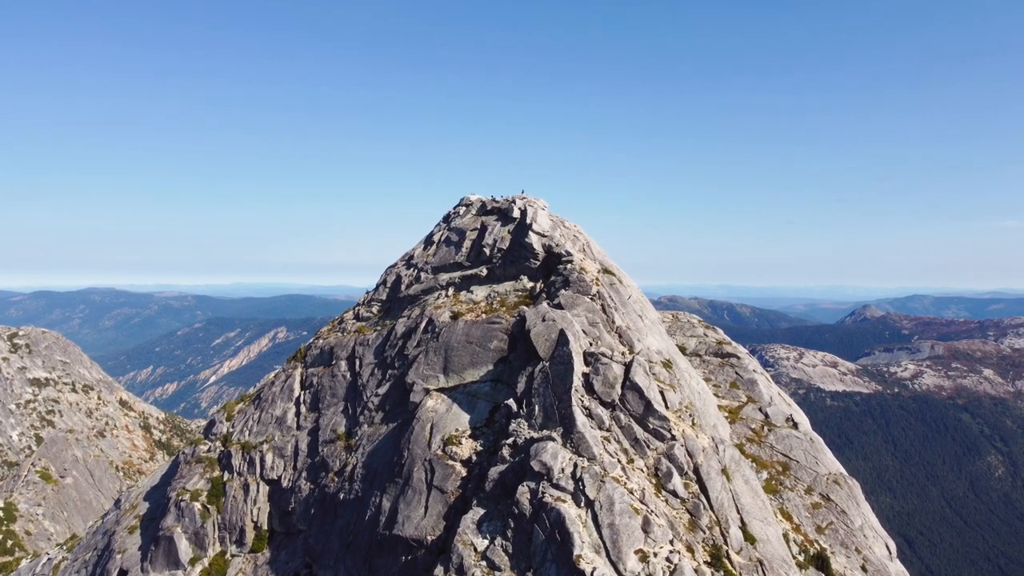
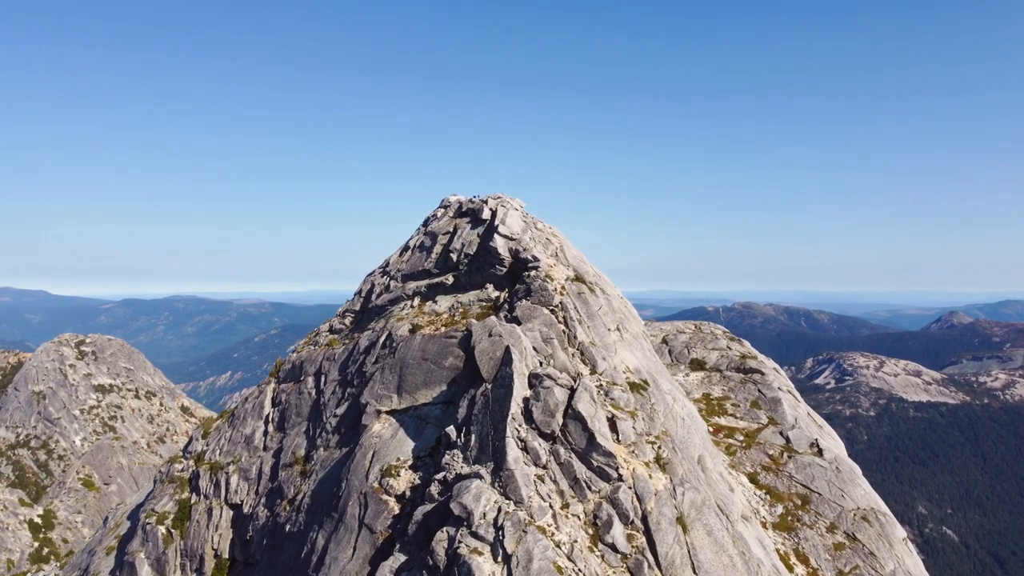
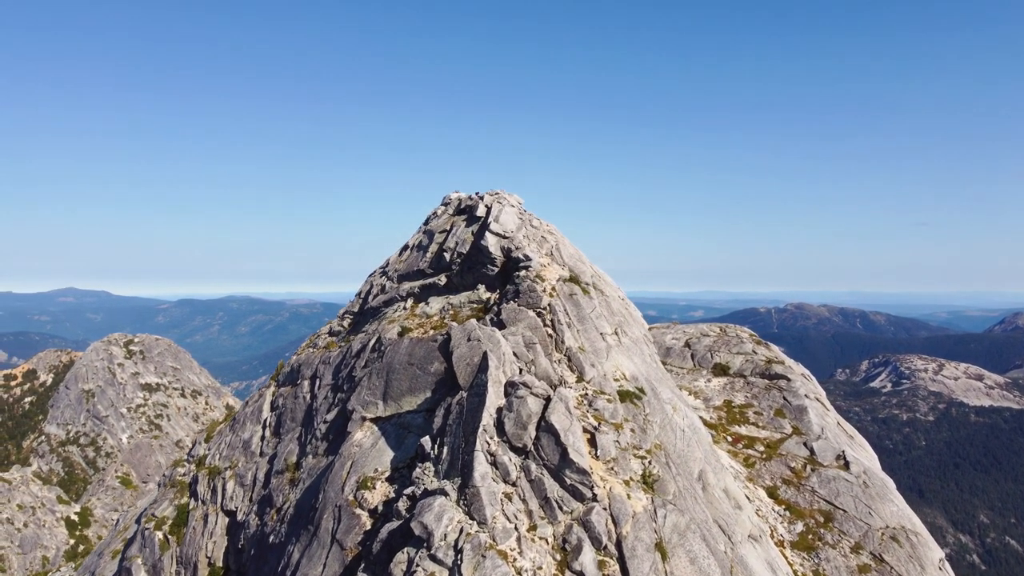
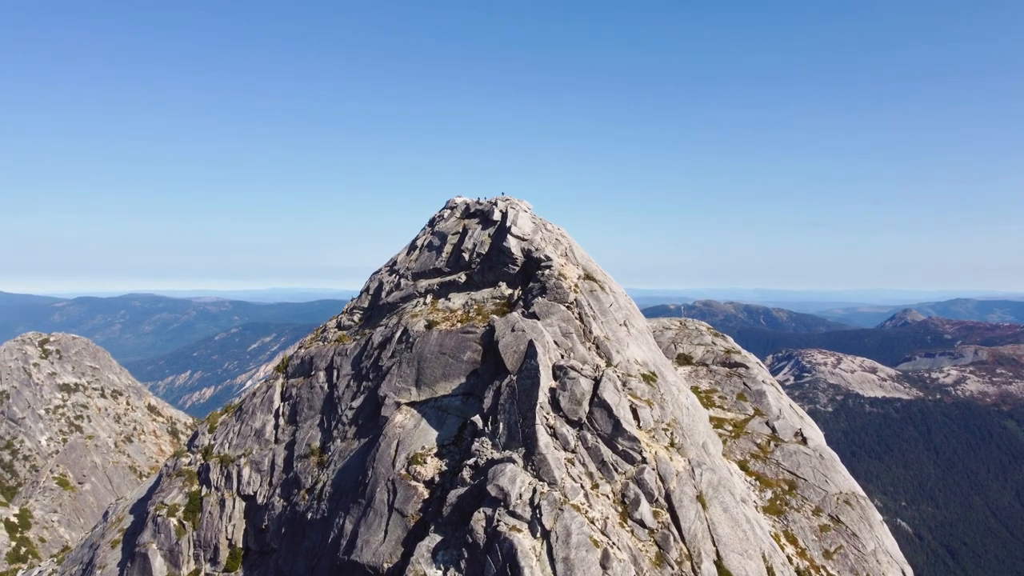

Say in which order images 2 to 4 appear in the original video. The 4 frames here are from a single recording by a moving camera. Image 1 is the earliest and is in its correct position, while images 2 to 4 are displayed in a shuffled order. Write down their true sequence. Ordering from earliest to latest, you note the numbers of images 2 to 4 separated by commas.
4, 2, 3
